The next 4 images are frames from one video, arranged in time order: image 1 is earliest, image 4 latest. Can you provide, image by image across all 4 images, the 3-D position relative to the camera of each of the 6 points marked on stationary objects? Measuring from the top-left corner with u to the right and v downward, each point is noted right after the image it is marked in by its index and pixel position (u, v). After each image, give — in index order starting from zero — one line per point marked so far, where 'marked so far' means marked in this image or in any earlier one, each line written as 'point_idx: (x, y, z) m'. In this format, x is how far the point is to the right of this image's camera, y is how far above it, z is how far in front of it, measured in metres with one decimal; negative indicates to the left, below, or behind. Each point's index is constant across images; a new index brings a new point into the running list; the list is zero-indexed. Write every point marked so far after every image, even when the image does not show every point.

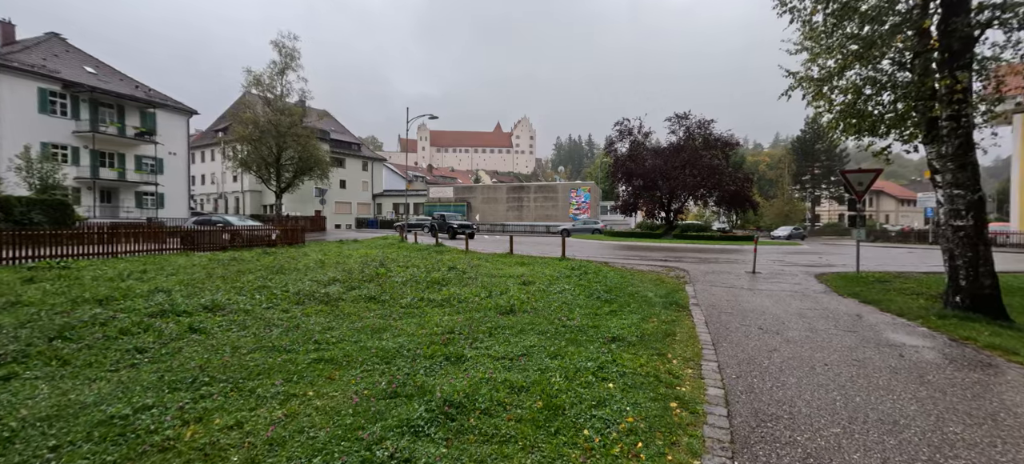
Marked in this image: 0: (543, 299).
0: (+0.6, -1.3, +8.3) m
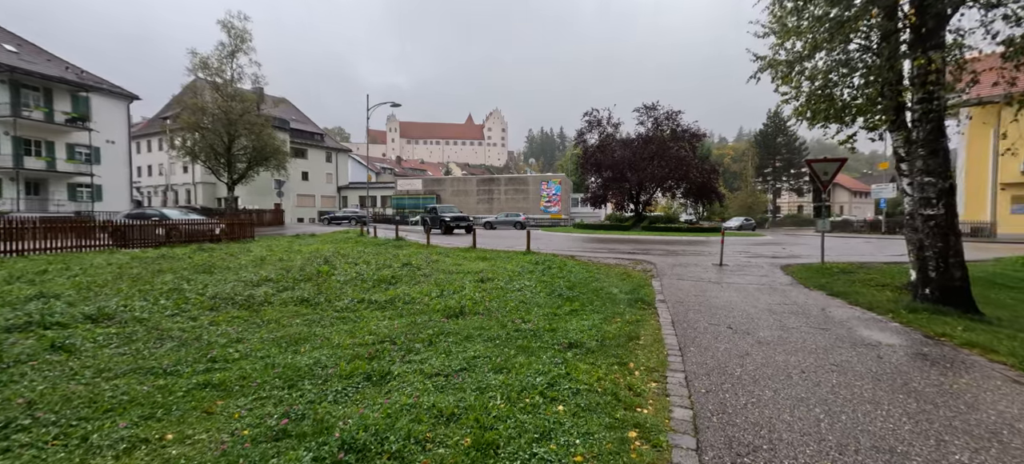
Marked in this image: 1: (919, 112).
0: (-0.2, -1.1, +7.6) m
1: (+6.4, +1.9, +7.0) m
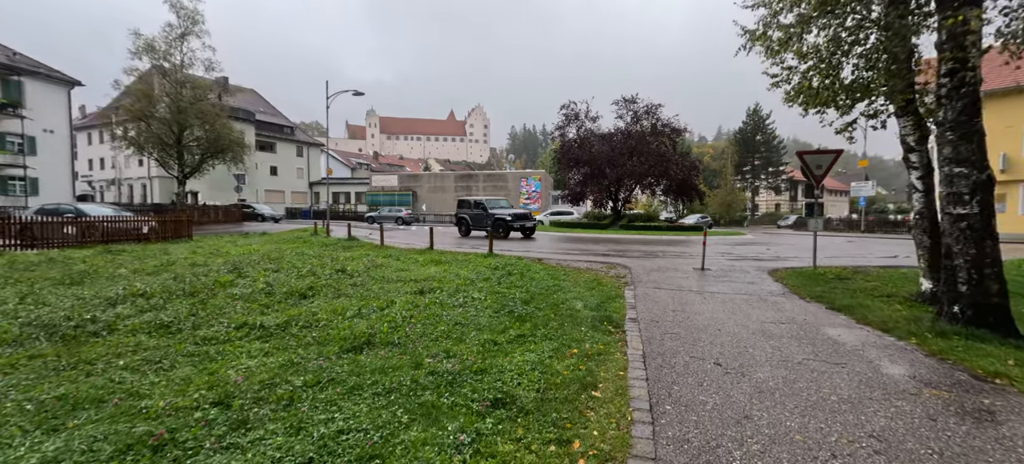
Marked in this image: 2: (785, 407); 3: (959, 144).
0: (-1.1, -1.2, +6.0) m
1: (+5.6, +1.8, +5.6) m
2: (+2.2, -1.4, +3.5) m
3: (+5.7, +1.1, +5.6) m
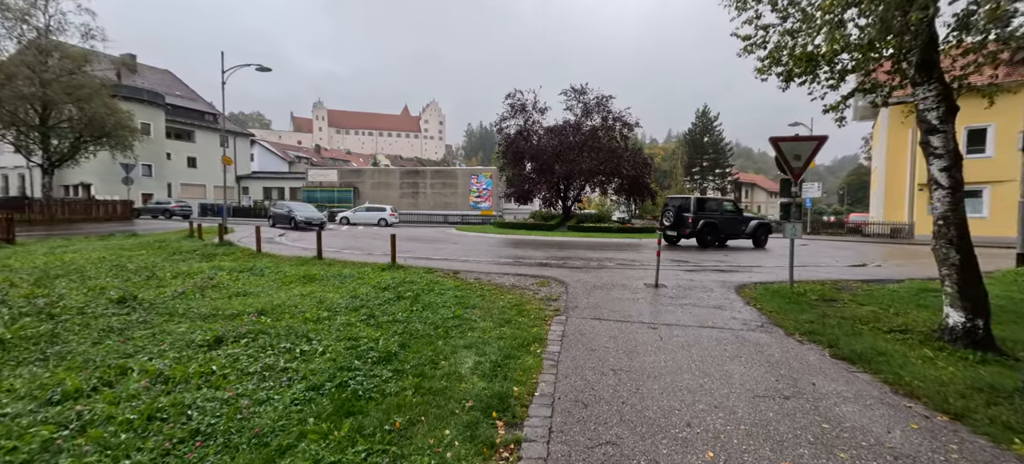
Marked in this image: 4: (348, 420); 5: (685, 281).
0: (-2.5, -1.3, +3.0) m
1: (+4.1, +1.7, +3.3) m
2: (+1.0, -1.5, +0.9) m
3: (+4.2, +0.9, +3.3) m
4: (-1.3, -1.4, +3.4) m
5: (+3.9, -1.1, +9.9) m
